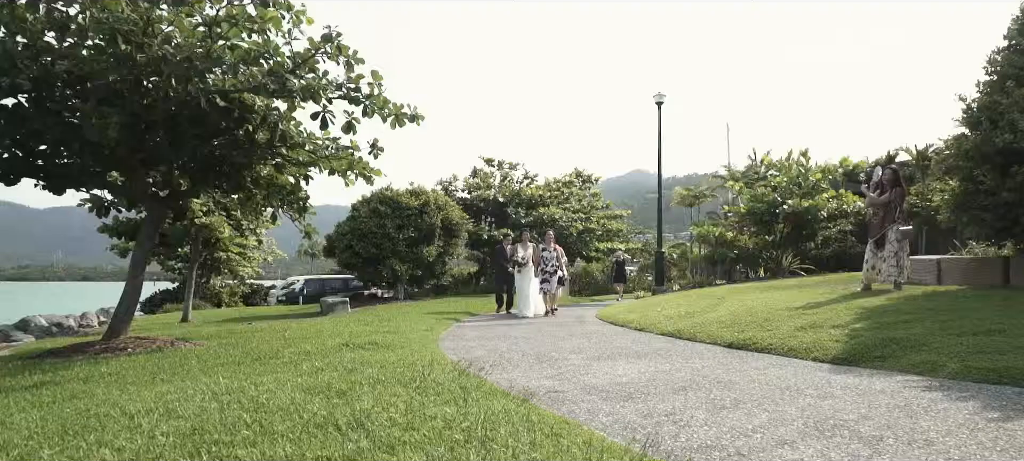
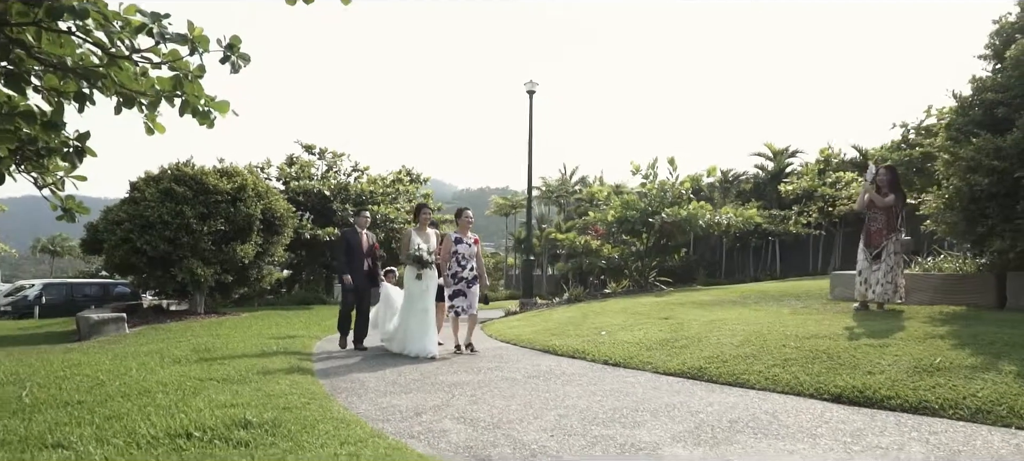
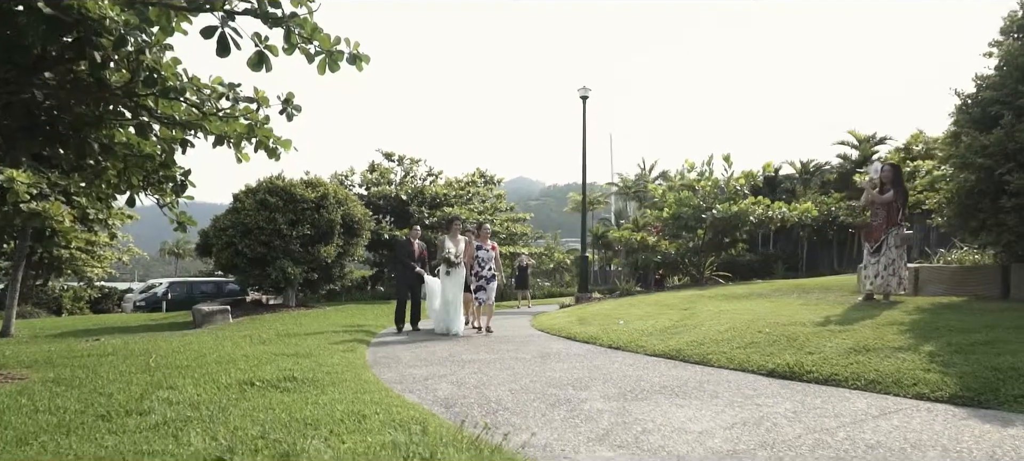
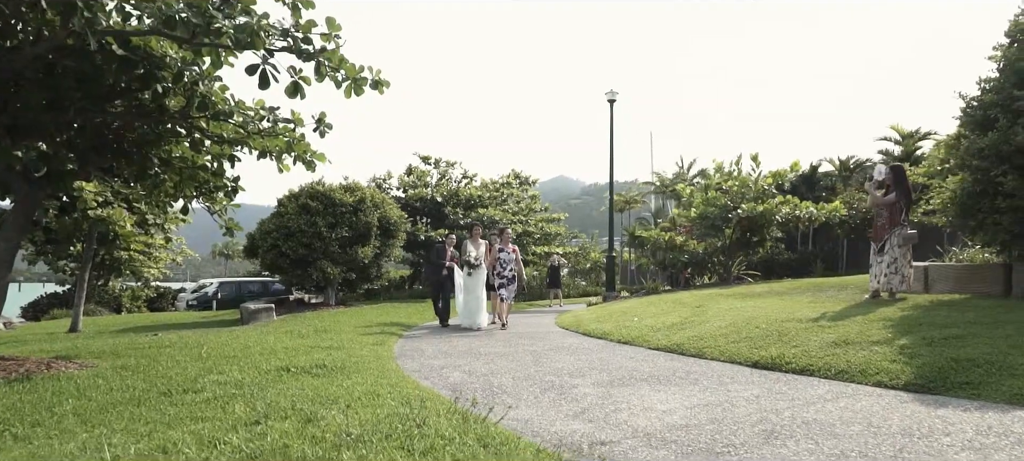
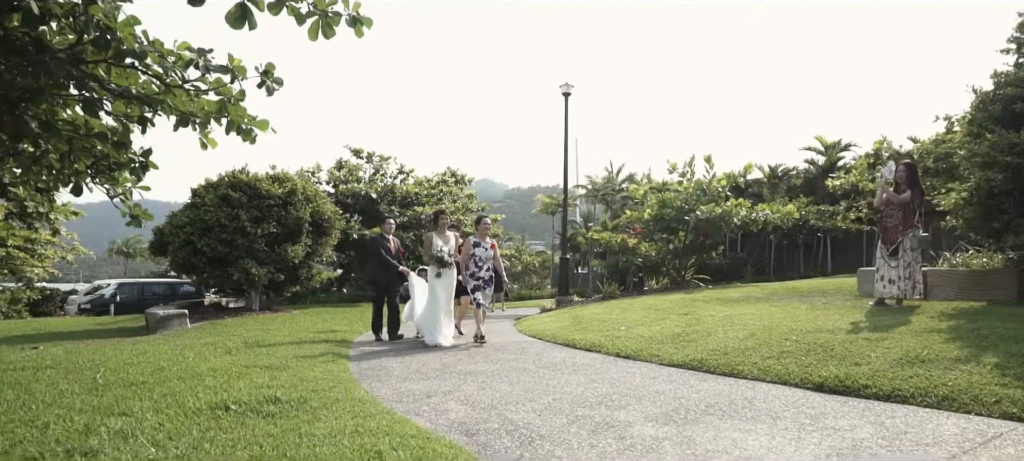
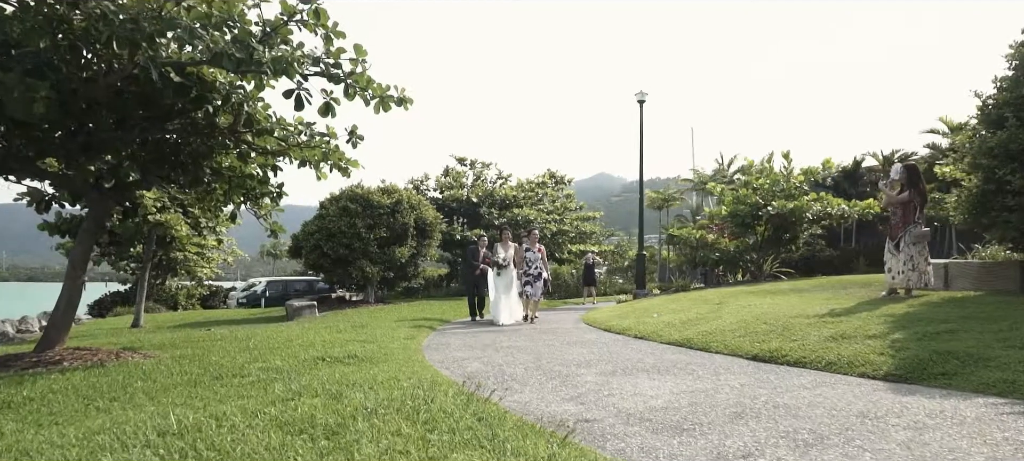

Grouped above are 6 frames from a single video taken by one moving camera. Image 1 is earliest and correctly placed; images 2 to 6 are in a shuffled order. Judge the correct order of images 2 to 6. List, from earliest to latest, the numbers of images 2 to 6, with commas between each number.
6, 4, 3, 5, 2
